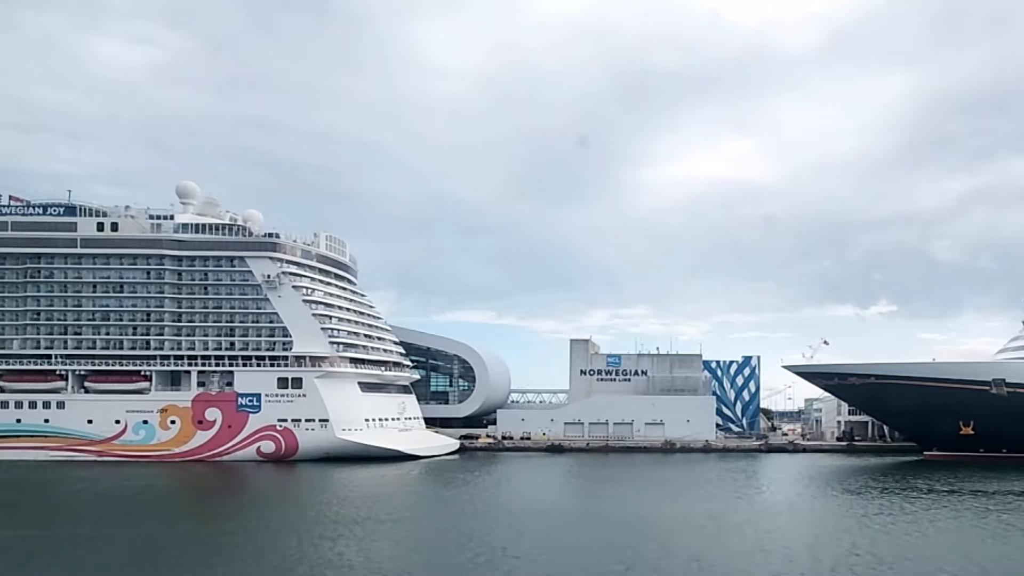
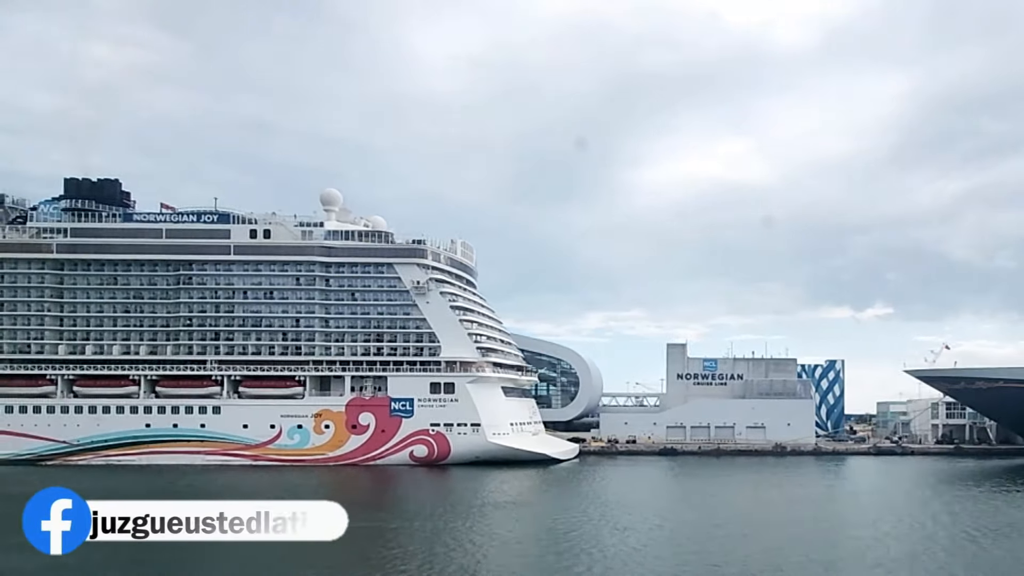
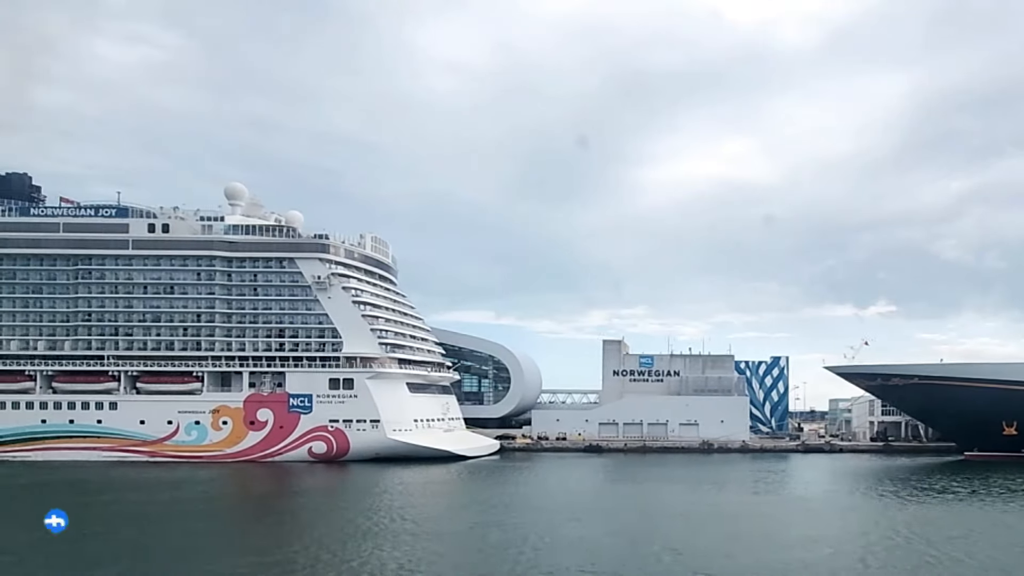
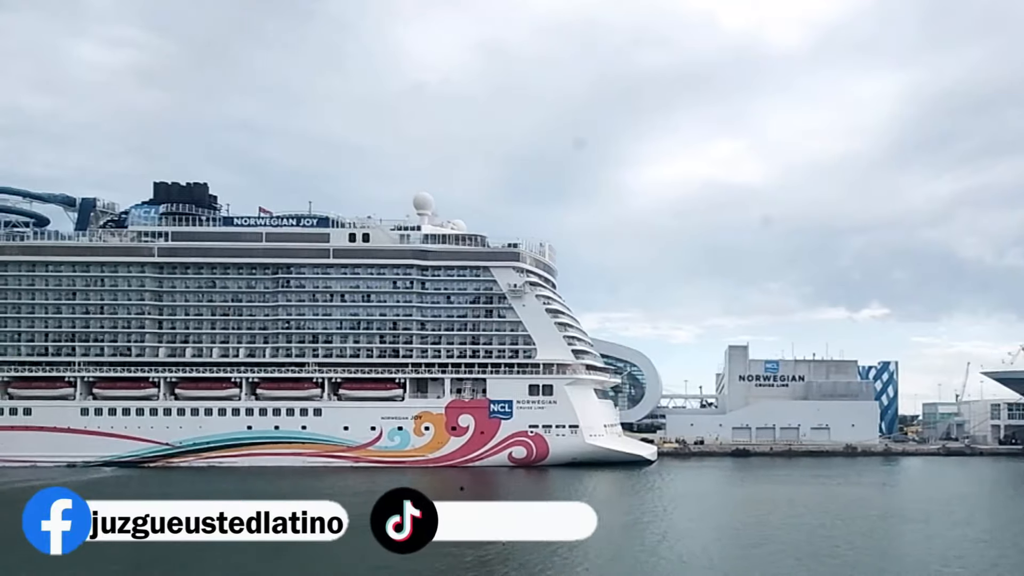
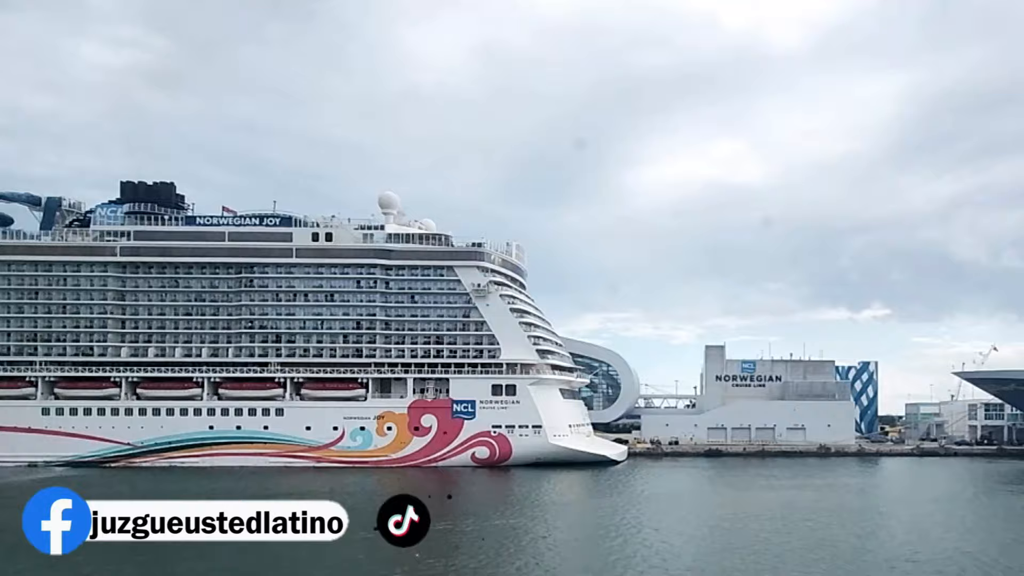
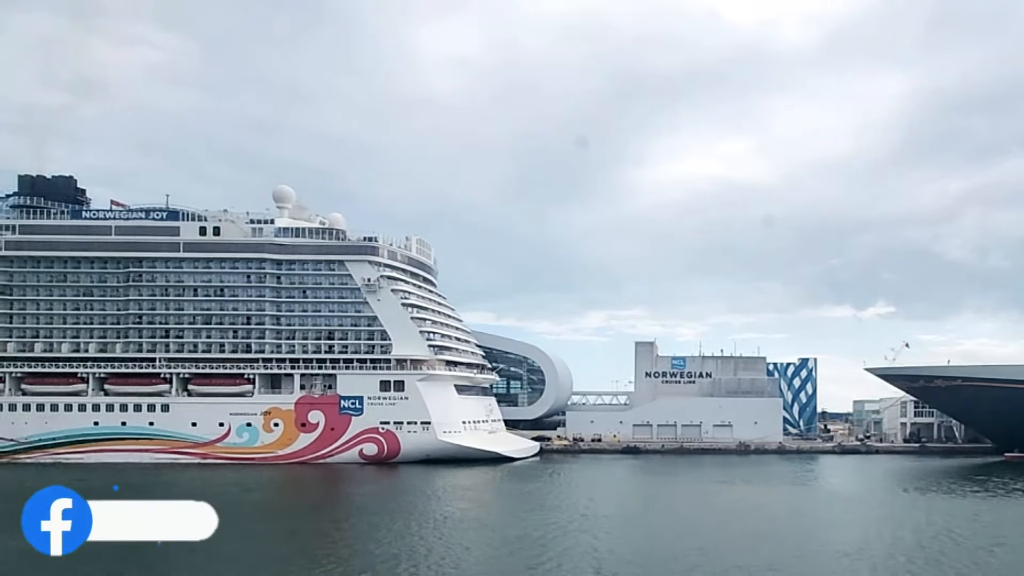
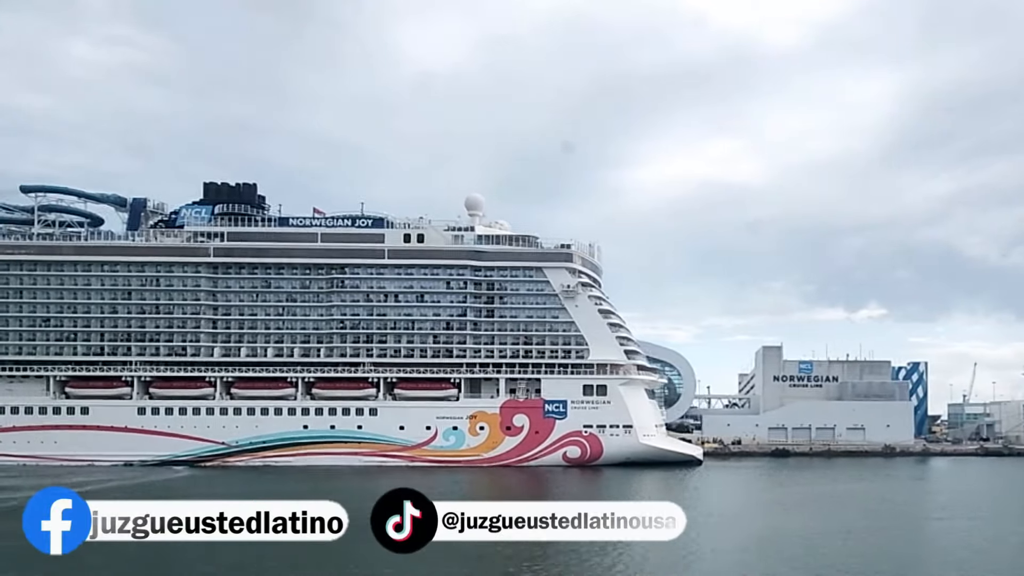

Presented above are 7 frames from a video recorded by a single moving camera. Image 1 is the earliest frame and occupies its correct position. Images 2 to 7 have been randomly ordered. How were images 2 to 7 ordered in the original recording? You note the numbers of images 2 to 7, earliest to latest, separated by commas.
3, 6, 2, 5, 4, 7
